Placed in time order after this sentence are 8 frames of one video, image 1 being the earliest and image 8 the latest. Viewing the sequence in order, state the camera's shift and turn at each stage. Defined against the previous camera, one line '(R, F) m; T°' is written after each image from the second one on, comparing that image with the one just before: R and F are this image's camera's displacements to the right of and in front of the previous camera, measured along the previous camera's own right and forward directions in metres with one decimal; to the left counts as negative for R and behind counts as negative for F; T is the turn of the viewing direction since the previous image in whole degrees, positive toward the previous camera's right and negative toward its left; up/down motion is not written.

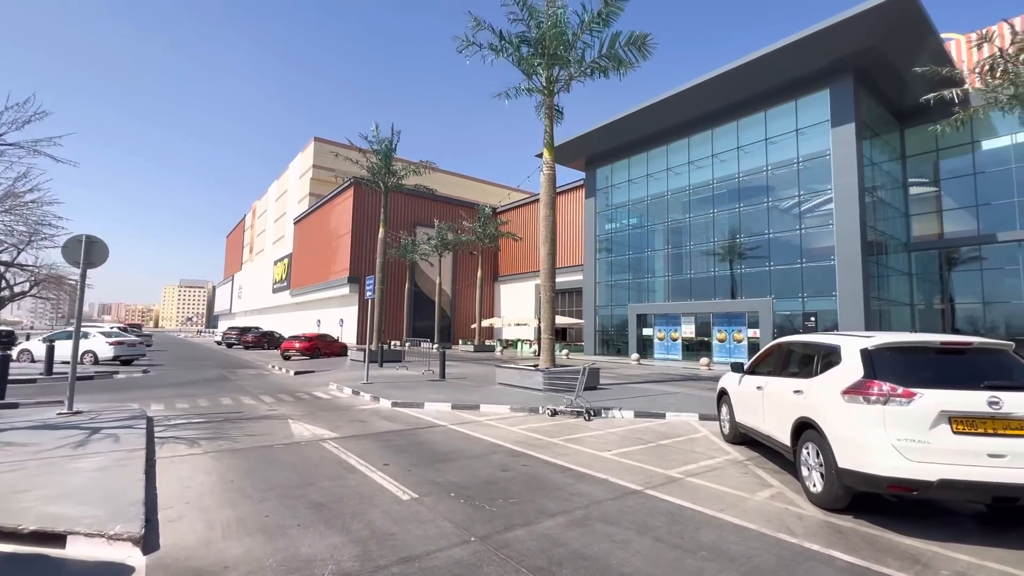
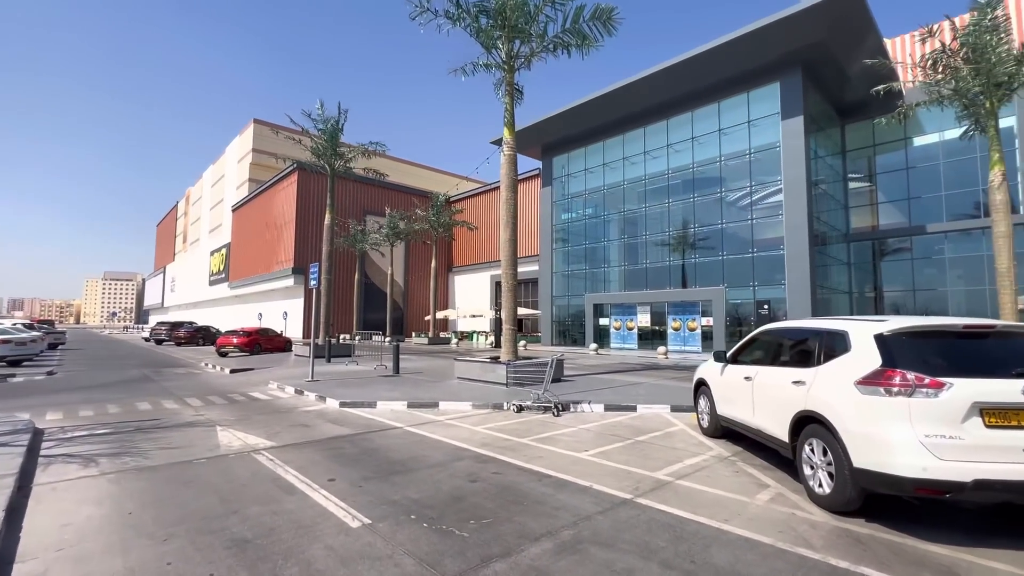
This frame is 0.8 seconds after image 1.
(-0.2, +0.8) m; +6°
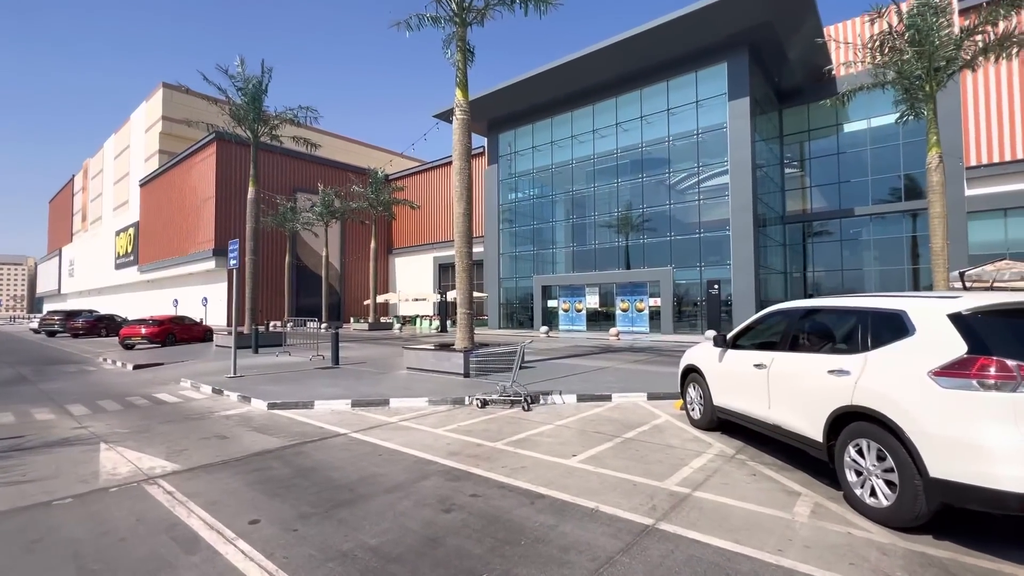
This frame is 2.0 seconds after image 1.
(-0.4, +1.2) m; +7°
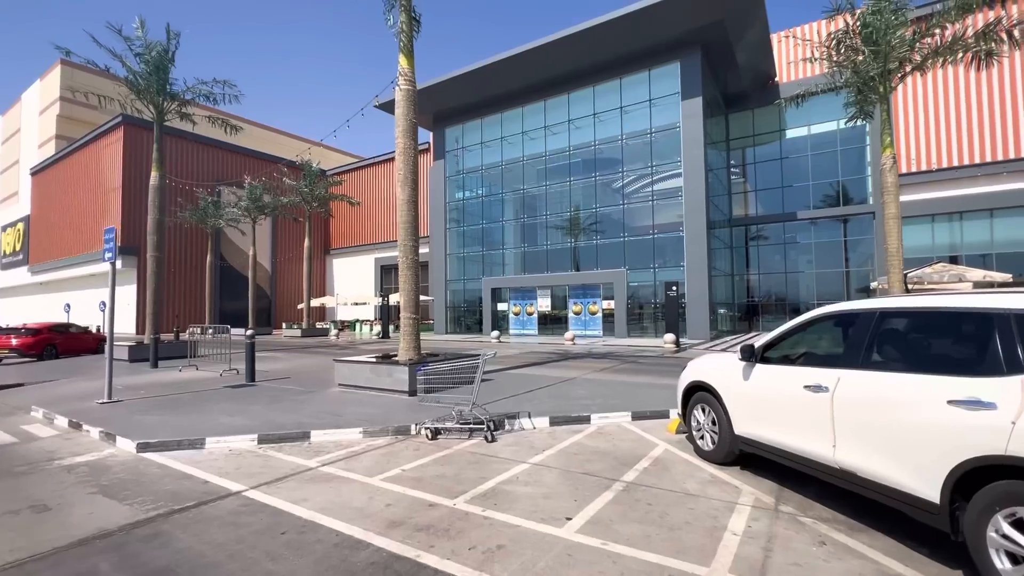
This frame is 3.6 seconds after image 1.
(-0.2, +1.6) m; +7°
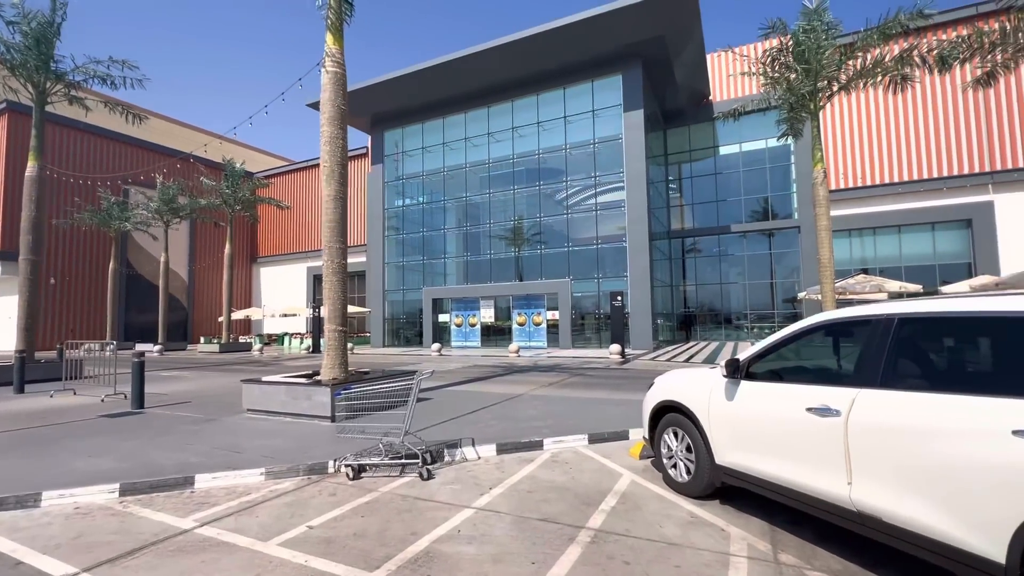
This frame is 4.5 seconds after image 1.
(0.0, +0.9) m; +7°
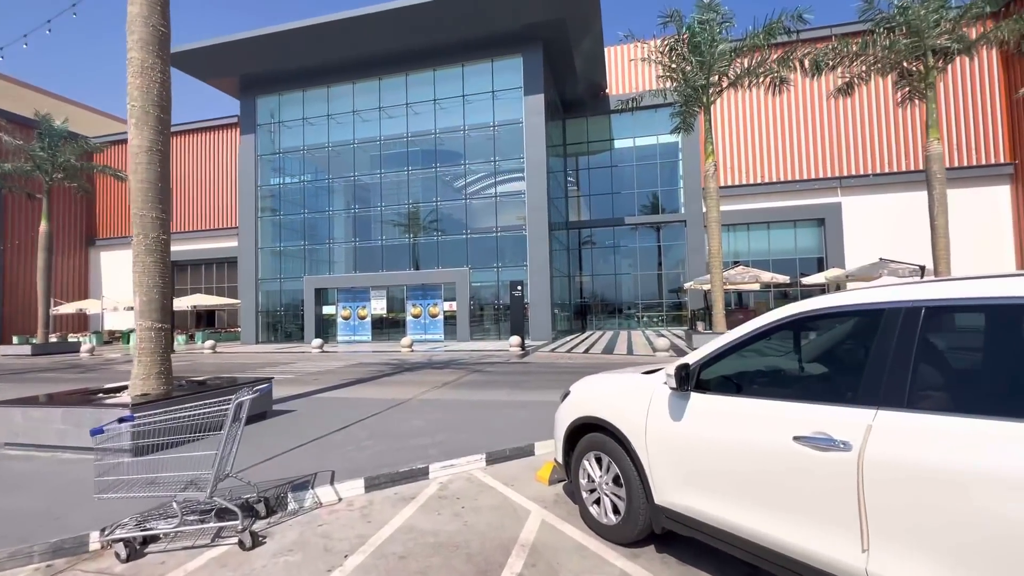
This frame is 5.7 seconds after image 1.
(+0.2, +1.4) m; +12°
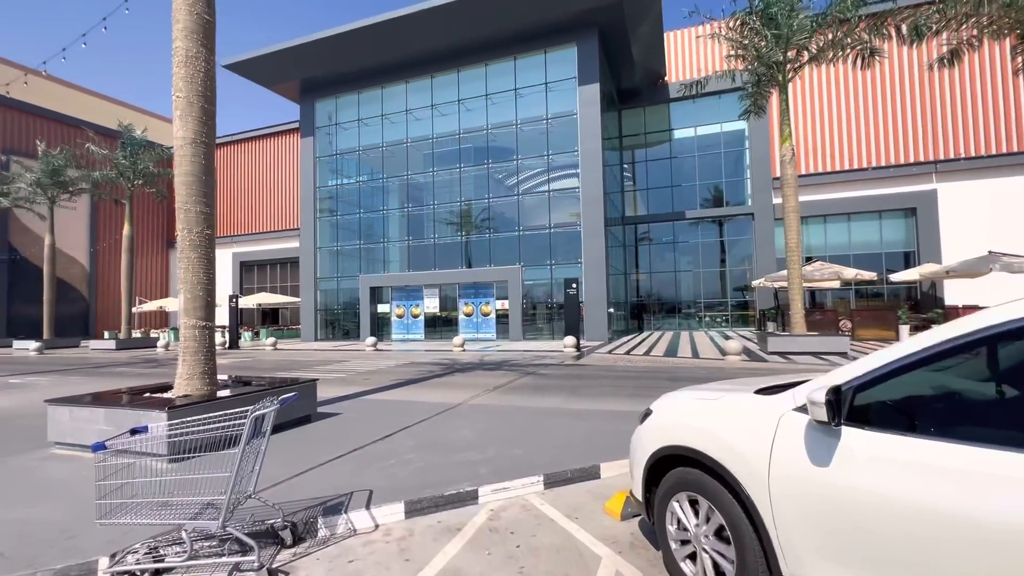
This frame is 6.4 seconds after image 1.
(-0.1, +0.7) m; -6°
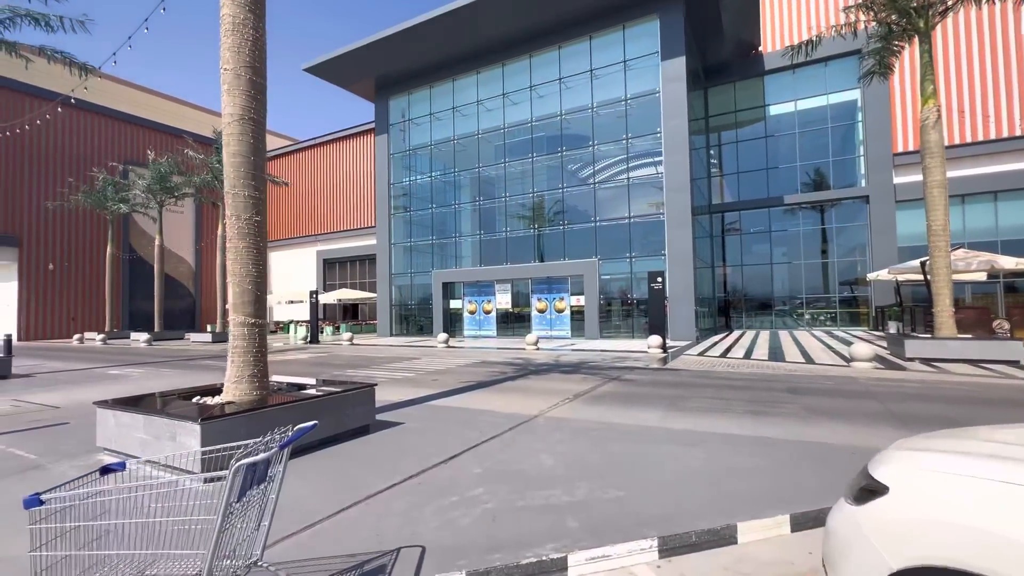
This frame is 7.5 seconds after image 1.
(-0.2, +1.2) m; -9°
